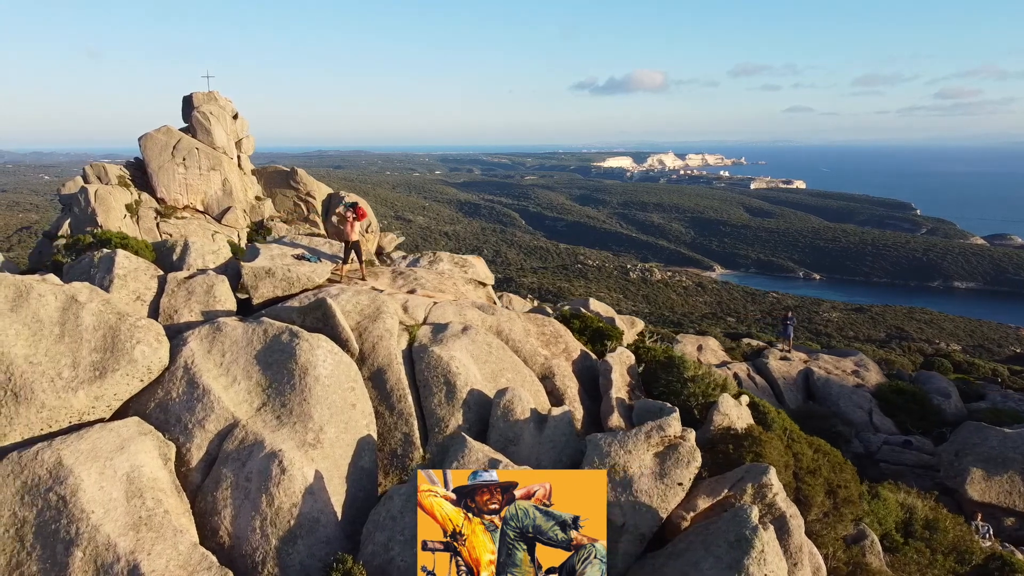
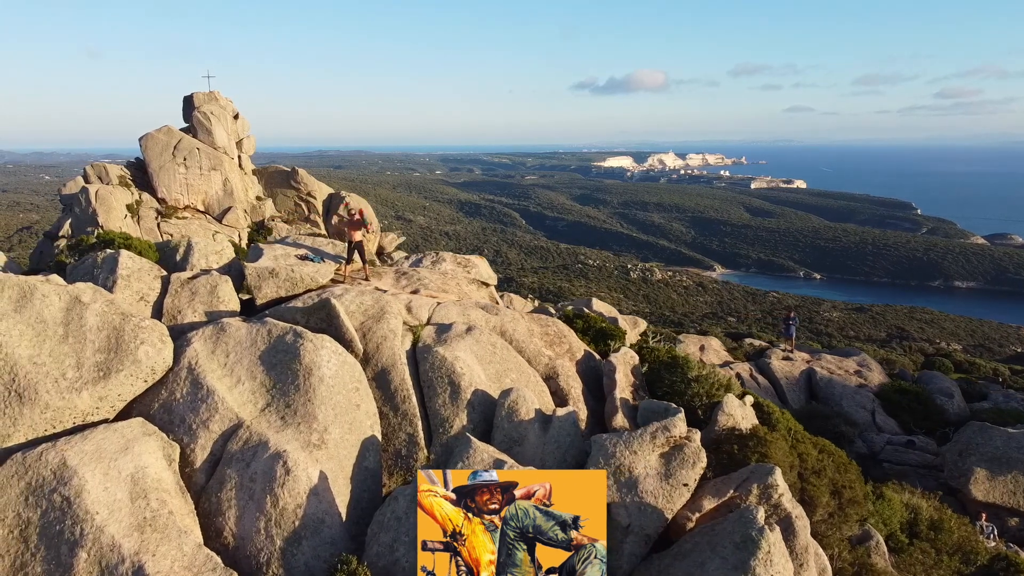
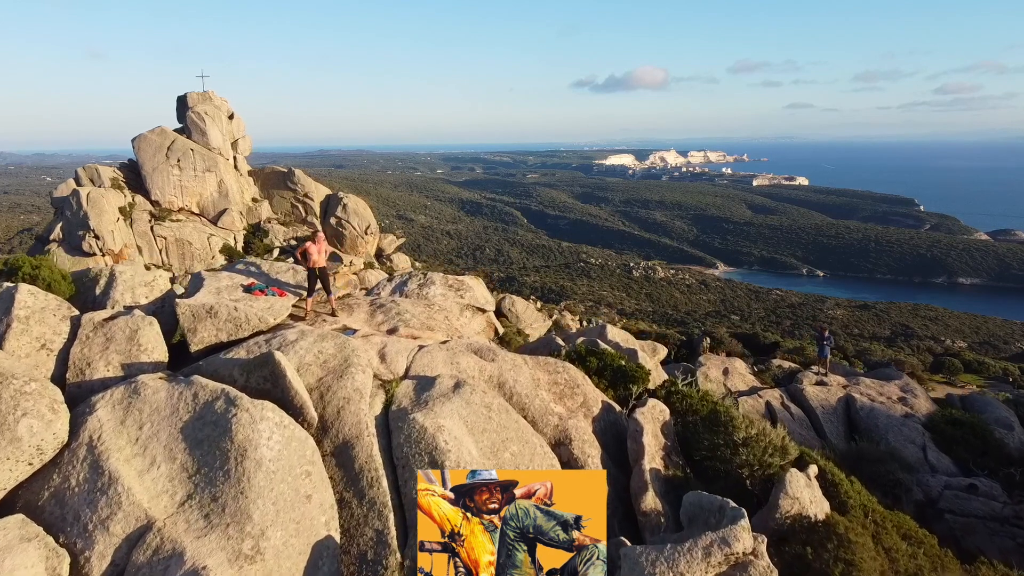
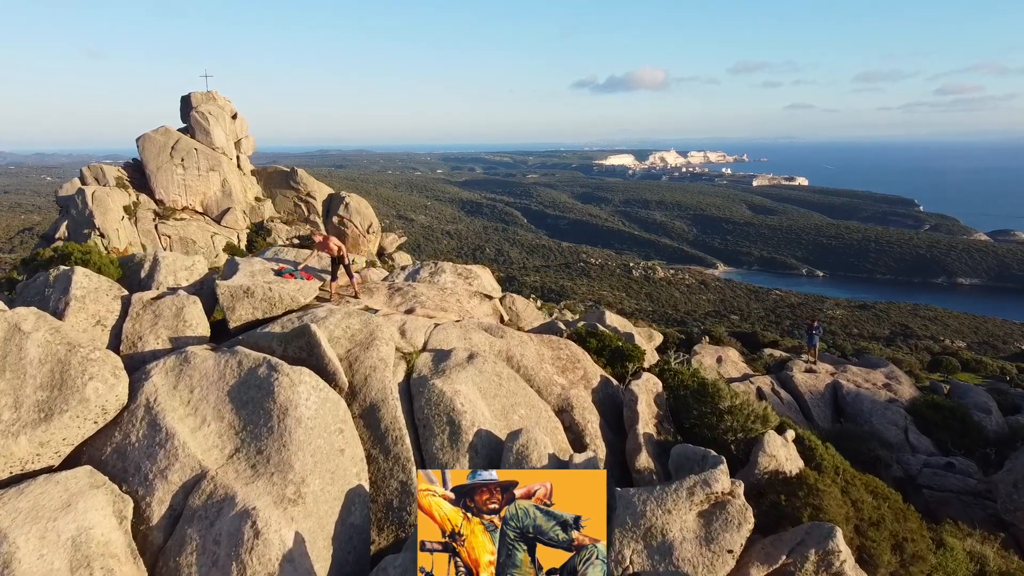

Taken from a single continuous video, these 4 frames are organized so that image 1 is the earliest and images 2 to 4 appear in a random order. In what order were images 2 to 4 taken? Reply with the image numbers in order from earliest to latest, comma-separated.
2, 4, 3
